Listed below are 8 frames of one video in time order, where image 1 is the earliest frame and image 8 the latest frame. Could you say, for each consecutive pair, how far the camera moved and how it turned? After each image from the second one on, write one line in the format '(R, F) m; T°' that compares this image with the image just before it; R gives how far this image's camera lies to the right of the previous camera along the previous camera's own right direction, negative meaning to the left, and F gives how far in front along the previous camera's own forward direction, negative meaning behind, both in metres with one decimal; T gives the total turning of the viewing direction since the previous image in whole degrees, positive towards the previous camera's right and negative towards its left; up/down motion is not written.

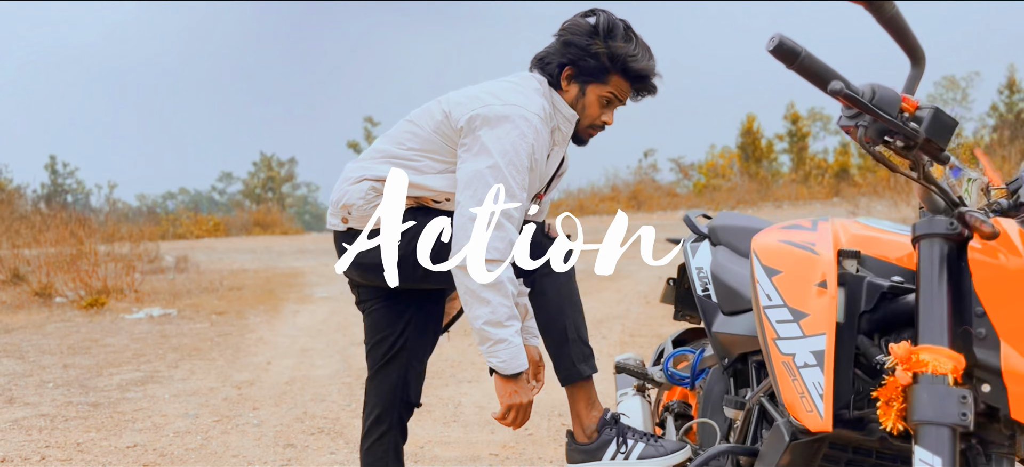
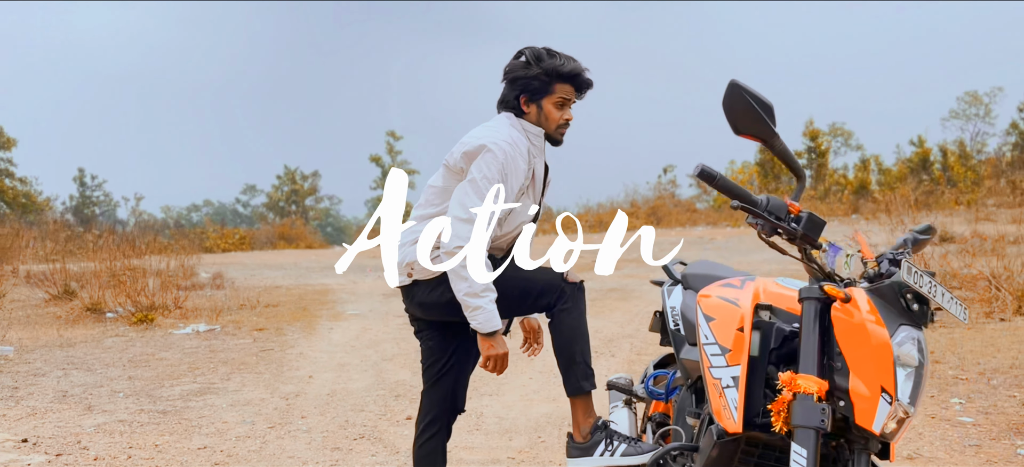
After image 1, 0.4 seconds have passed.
(0.0, -0.5) m; -1°
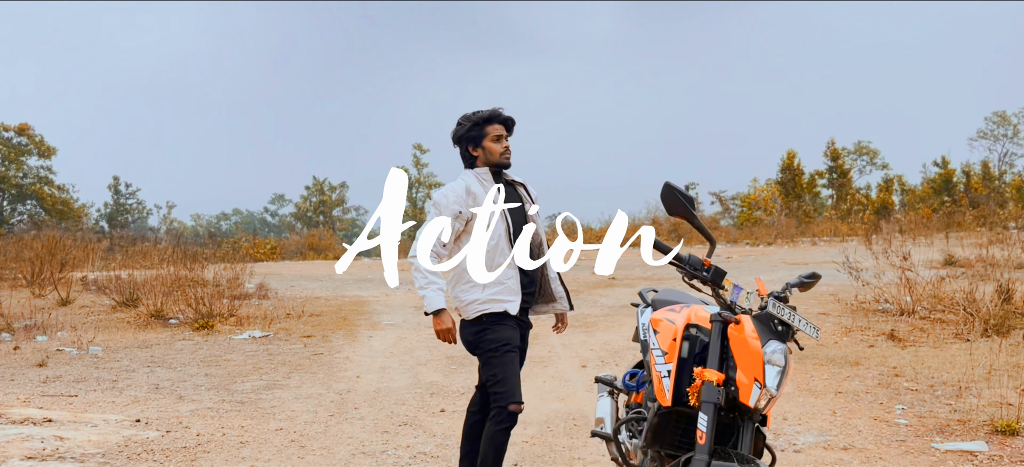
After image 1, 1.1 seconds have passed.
(0.0, -0.9) m; -2°
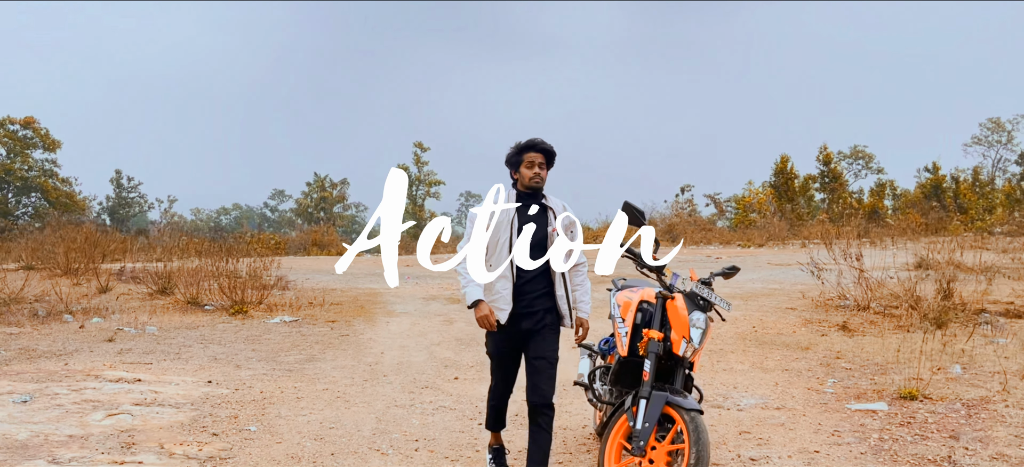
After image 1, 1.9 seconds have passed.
(0.0, -1.1) m; 0°
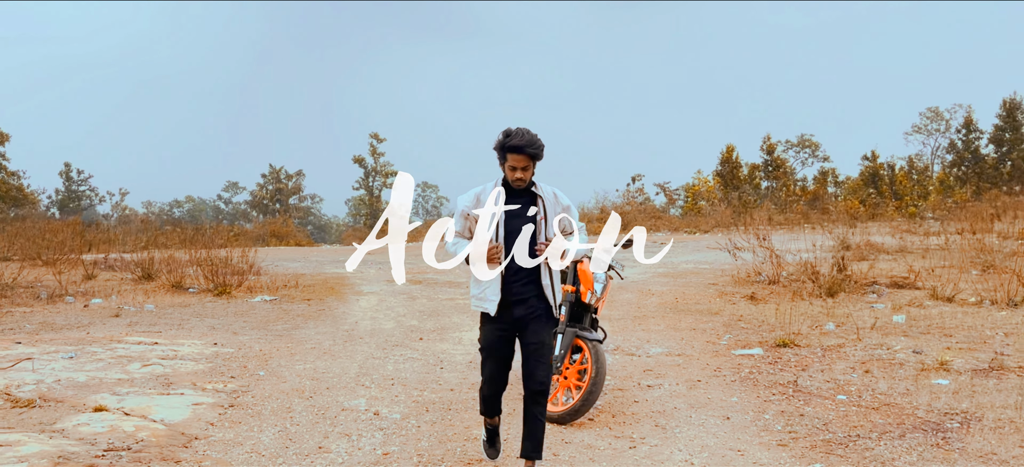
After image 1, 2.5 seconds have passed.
(0.0, -1.2) m; +3°
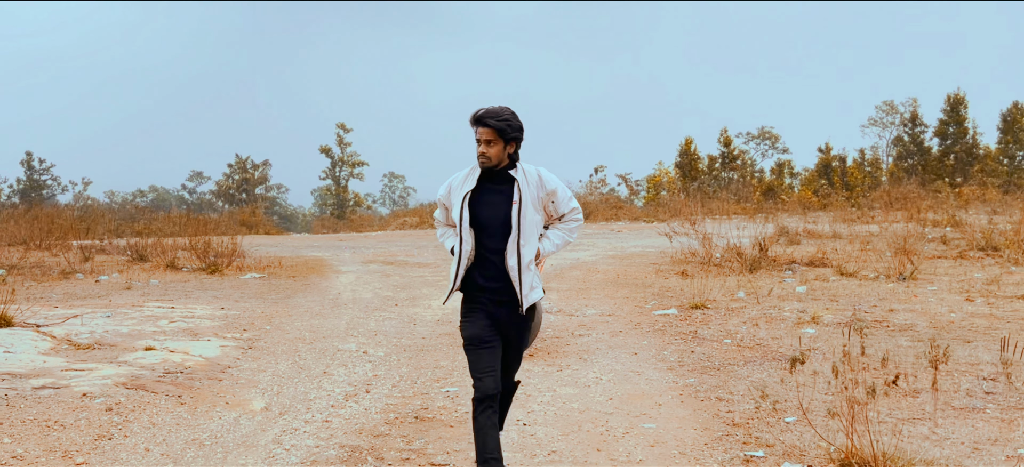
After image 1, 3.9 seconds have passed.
(+0.1, -1.3) m; +2°
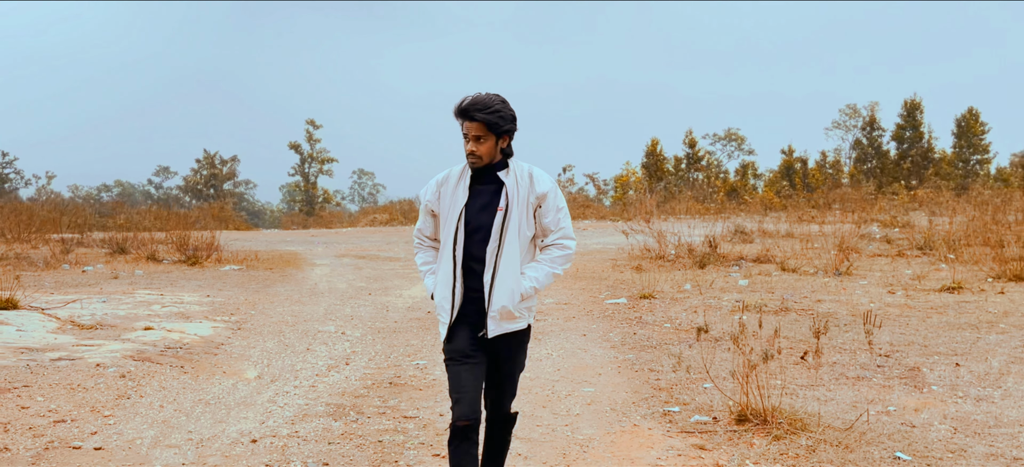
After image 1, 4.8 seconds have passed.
(0.0, -0.7) m; +2°
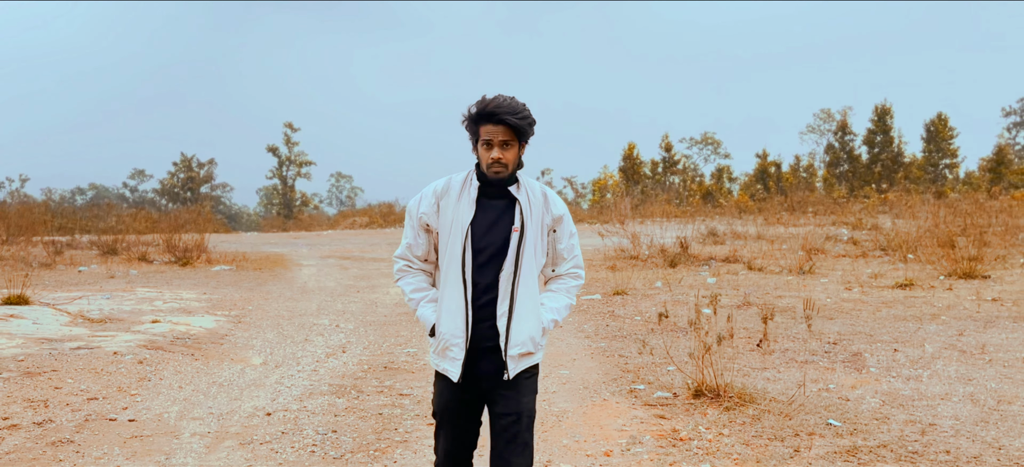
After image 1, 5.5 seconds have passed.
(0.0, -0.5) m; +1°
